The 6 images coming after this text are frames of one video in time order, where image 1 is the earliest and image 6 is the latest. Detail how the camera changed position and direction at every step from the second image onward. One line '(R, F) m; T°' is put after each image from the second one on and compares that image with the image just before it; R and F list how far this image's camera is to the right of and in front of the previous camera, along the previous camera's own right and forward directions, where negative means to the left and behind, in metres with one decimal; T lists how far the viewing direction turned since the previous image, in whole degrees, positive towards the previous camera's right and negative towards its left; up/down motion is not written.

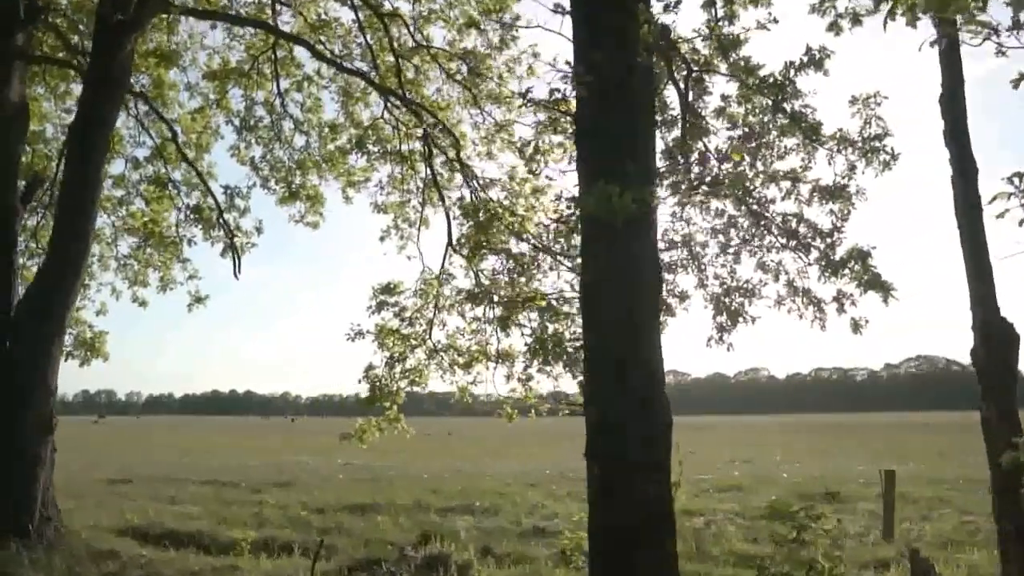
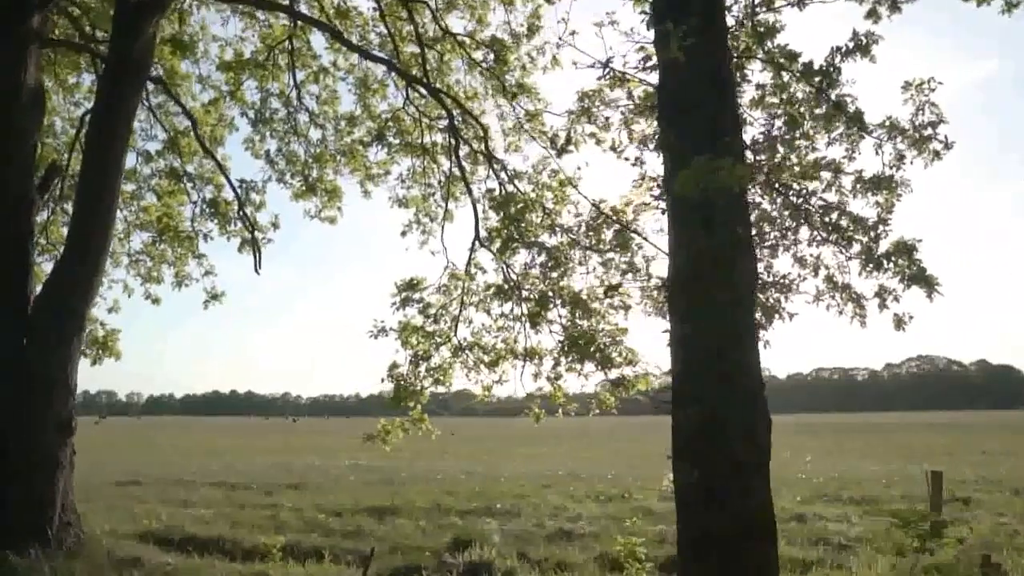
(-0.4, +0.4) m; 0°
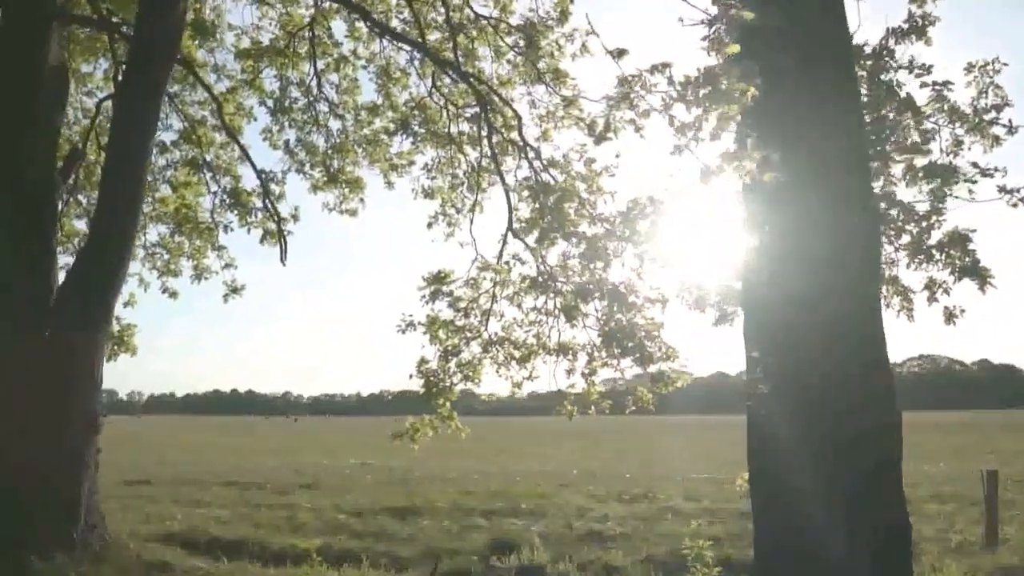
(-0.5, +0.4) m; 0°
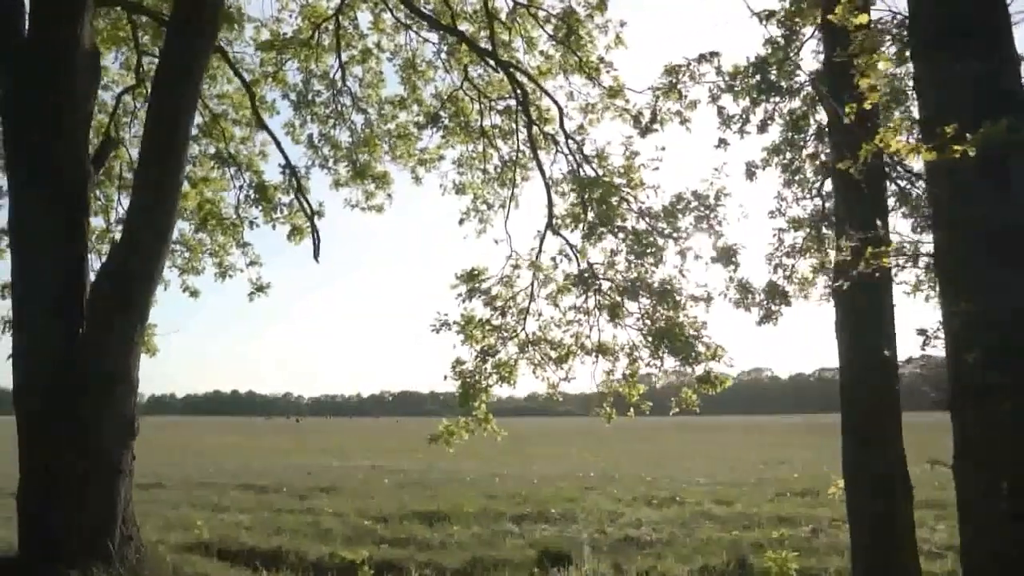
(-0.5, +0.4) m; 0°
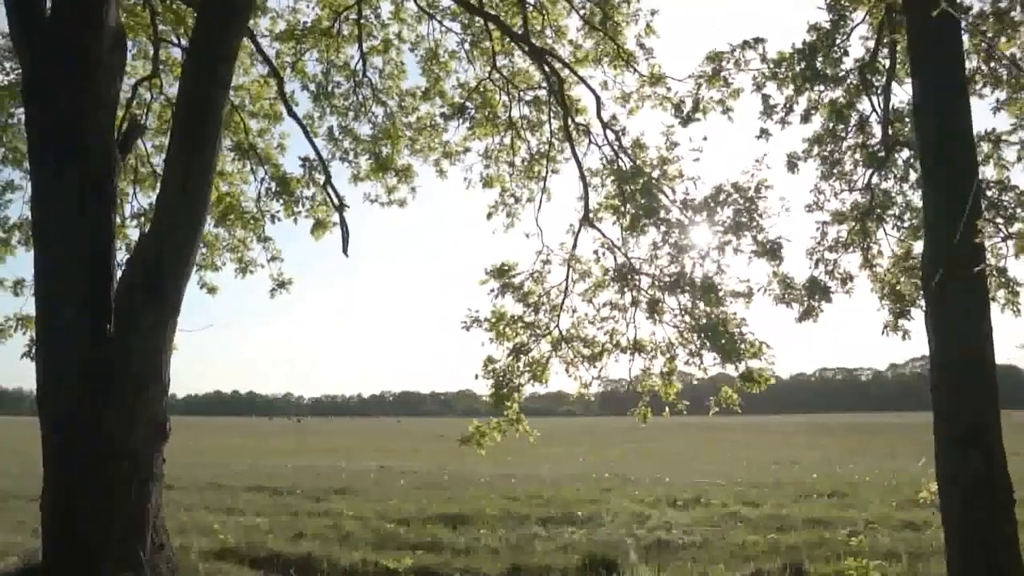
(-0.4, +0.4) m; 0°
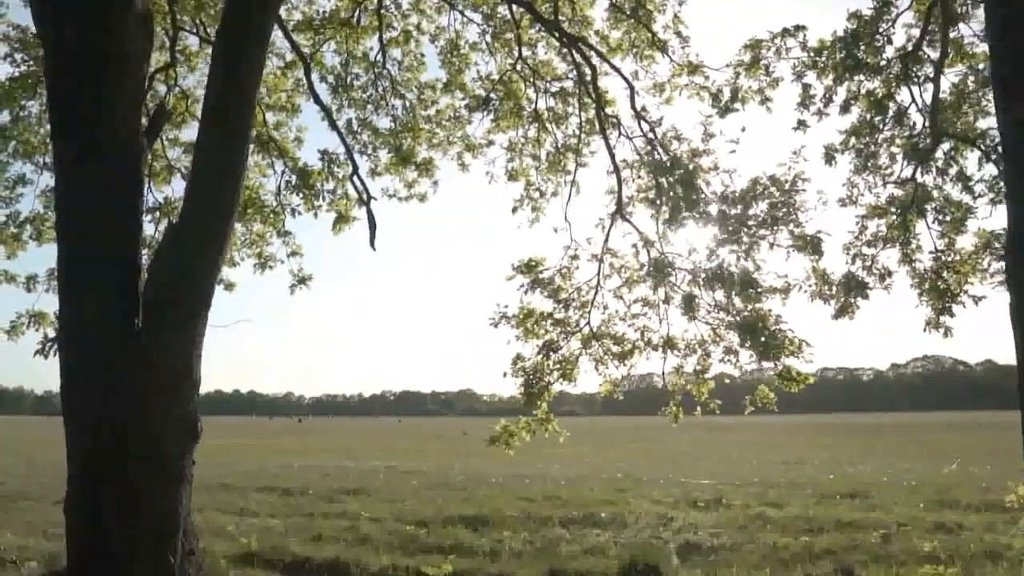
(-0.4, +0.3) m; 0°
